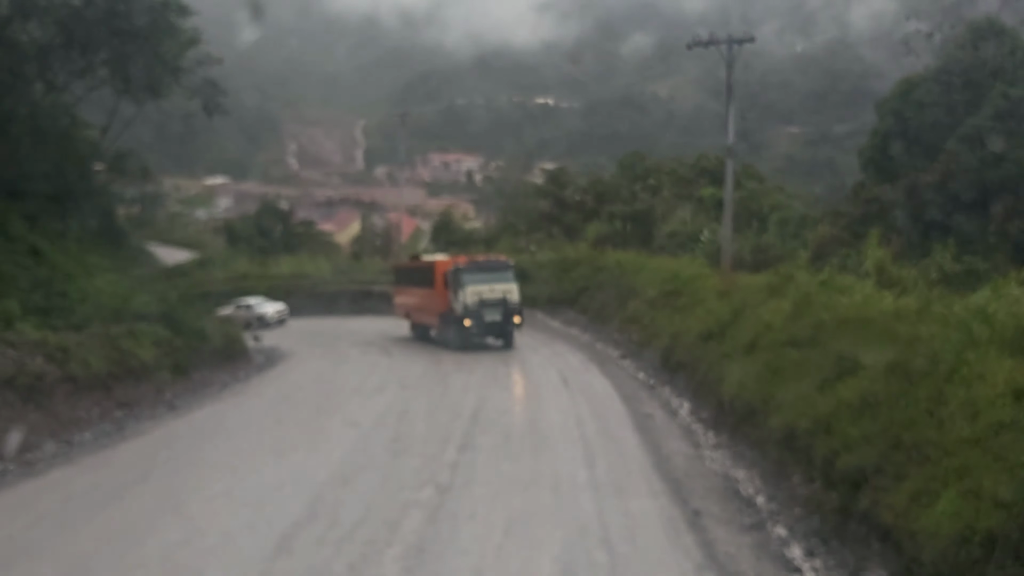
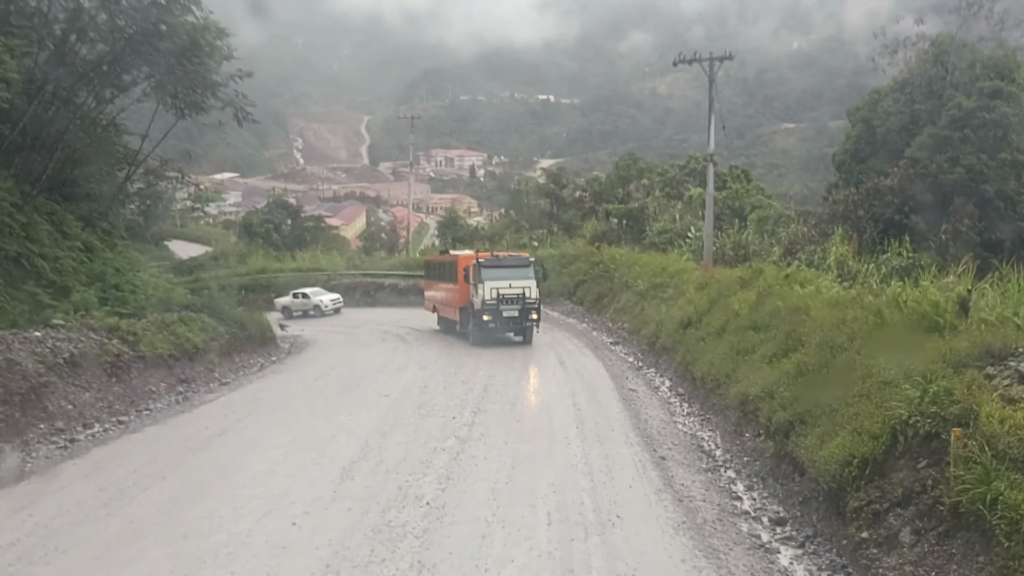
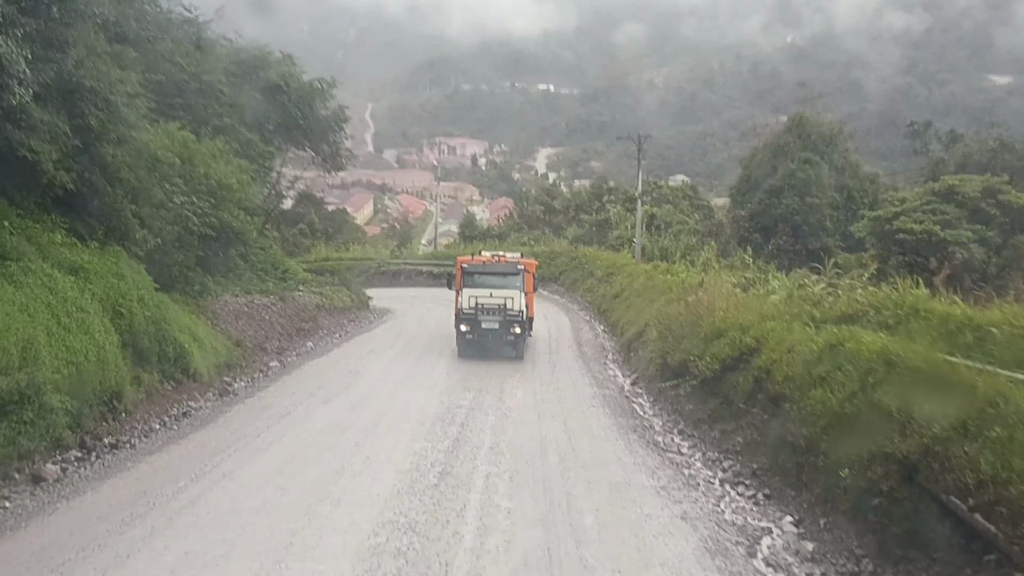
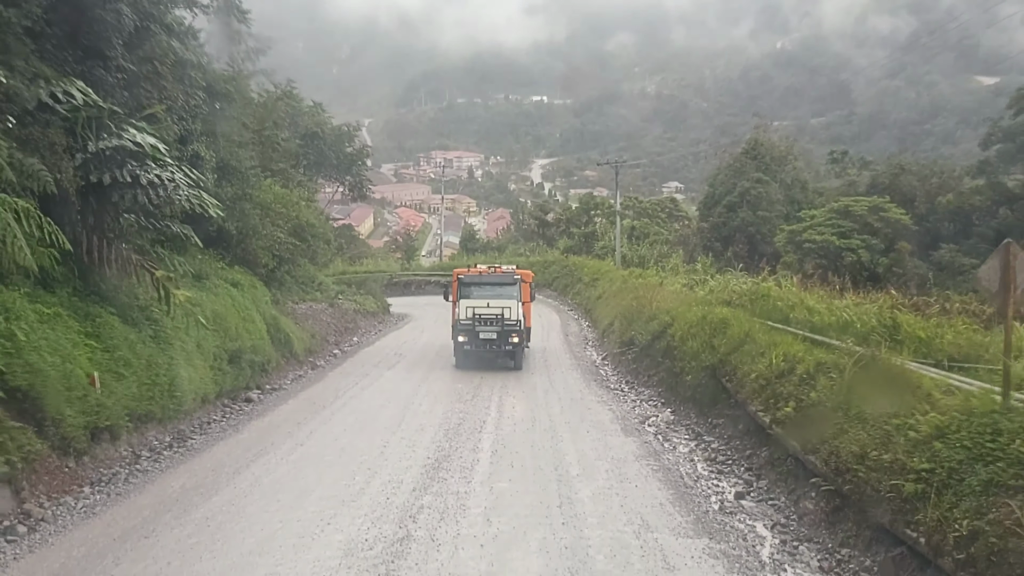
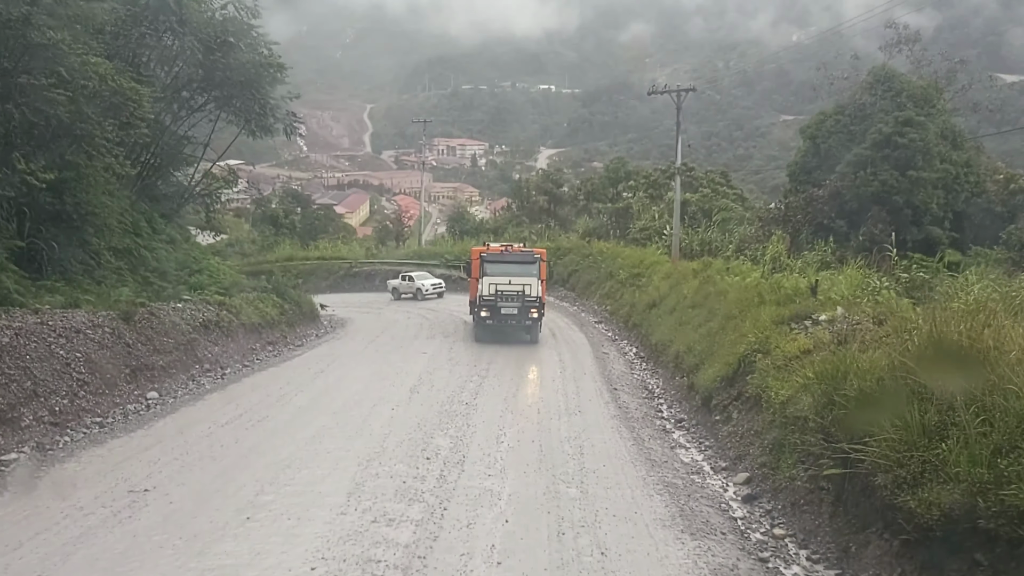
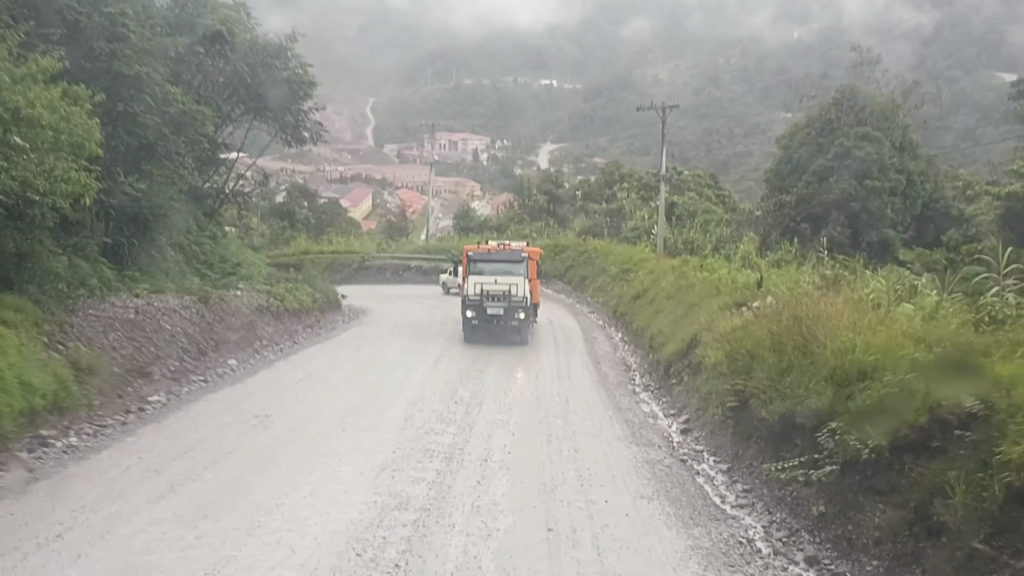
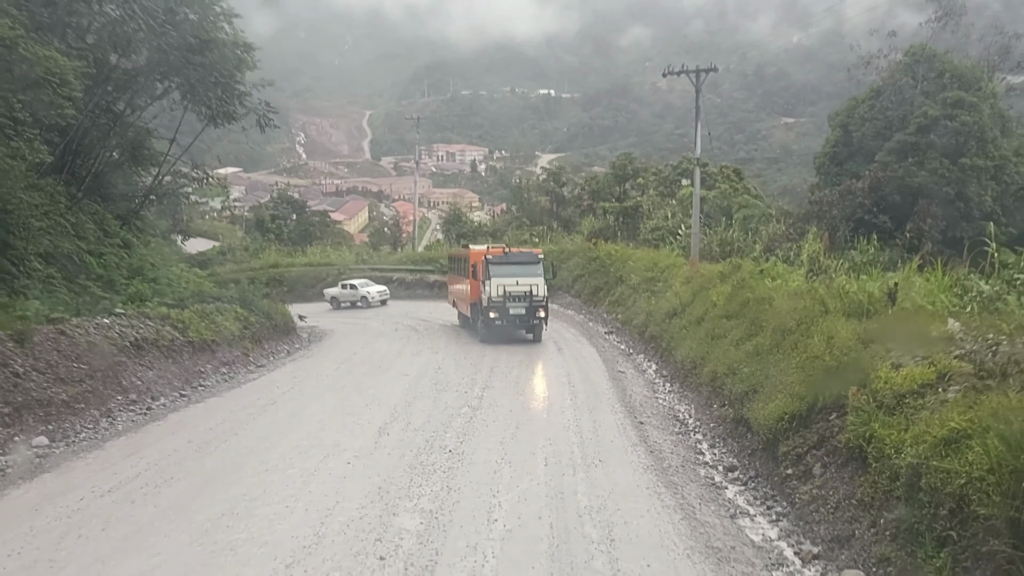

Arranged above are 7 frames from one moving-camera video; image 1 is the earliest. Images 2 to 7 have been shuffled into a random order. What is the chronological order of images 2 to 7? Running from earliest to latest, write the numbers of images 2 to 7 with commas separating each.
2, 7, 5, 6, 3, 4
